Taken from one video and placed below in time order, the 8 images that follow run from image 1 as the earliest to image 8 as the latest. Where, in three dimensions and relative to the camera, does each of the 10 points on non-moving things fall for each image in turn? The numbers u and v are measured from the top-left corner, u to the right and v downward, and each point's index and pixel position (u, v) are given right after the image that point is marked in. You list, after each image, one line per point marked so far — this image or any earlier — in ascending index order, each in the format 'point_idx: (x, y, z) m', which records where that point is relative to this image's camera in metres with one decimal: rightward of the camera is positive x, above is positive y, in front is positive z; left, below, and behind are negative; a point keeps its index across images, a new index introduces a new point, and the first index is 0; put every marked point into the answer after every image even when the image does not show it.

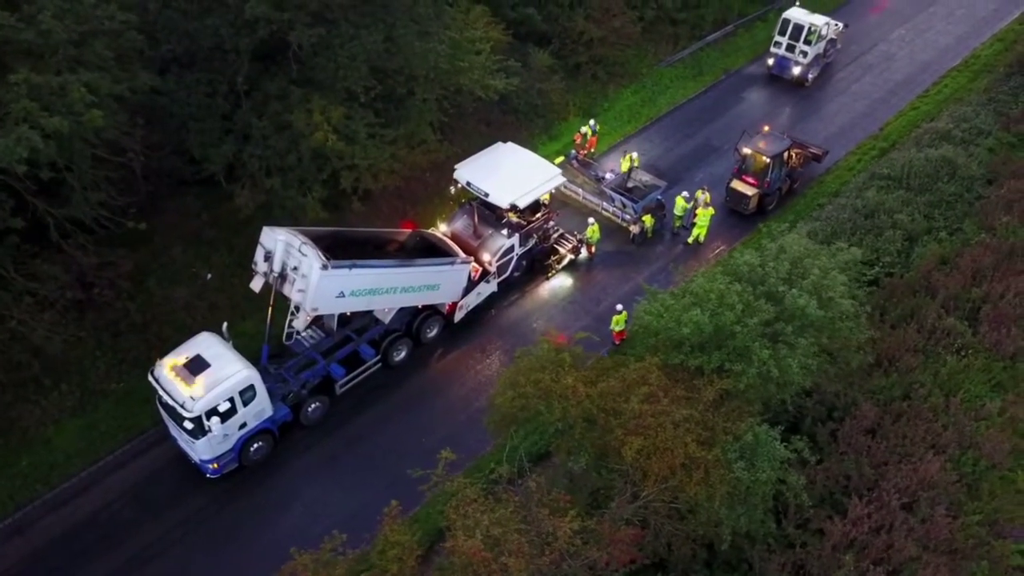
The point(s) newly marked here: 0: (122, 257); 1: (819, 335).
0: (-8.9, +0.7, +18.4) m
1: (+4.7, -0.7, +12.6) m
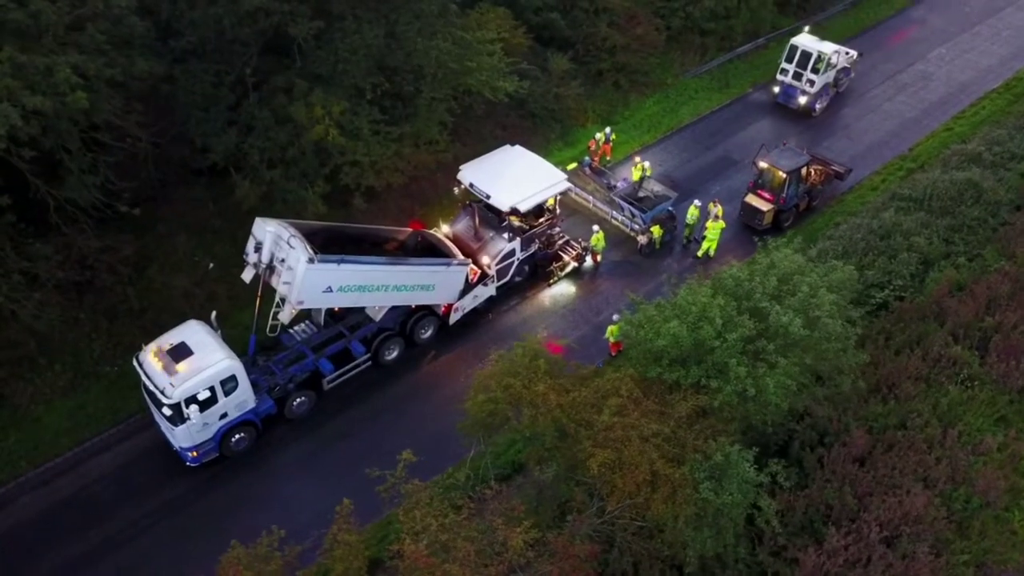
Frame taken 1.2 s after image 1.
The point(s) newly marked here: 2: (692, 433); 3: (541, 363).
0: (-9.0, +1.1, +18.6) m
1: (+4.3, -1.0, +12.1) m
2: (+2.6, -2.1, +11.5) m
3: (+0.5, -1.1, +12.7) m
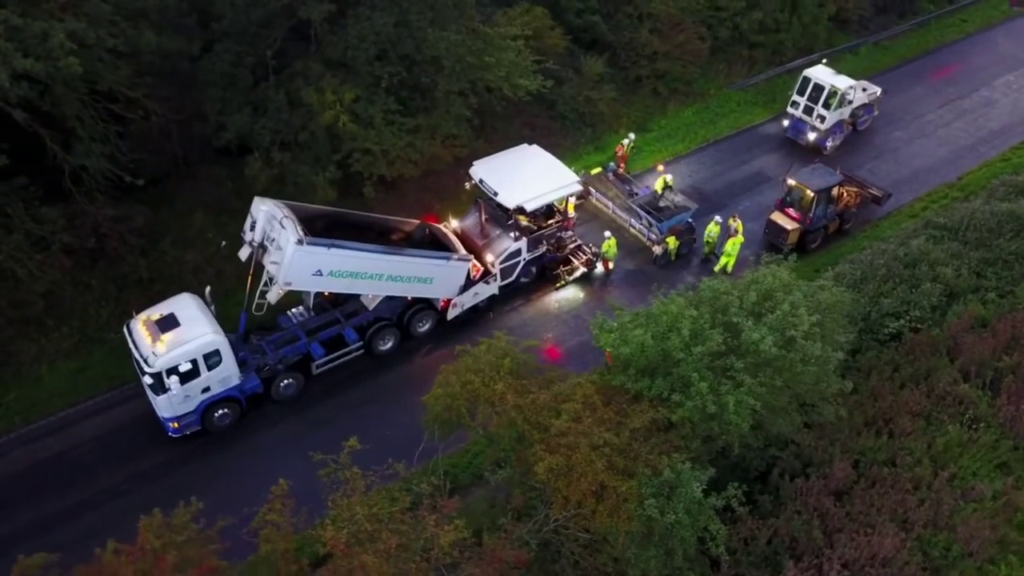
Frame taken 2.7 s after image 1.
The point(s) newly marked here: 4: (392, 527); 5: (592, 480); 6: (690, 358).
0: (-8.8, +1.8, +19.0) m
1: (+3.7, -1.2, +11.4) m
2: (+1.8, -2.2, +11.0) m
3: (0.0, -1.1, +12.3) m
4: (-1.5, -3.0, +10.1) m
5: (+1.1, -2.5, +10.6) m
6: (+2.5, -1.0, +11.4) m
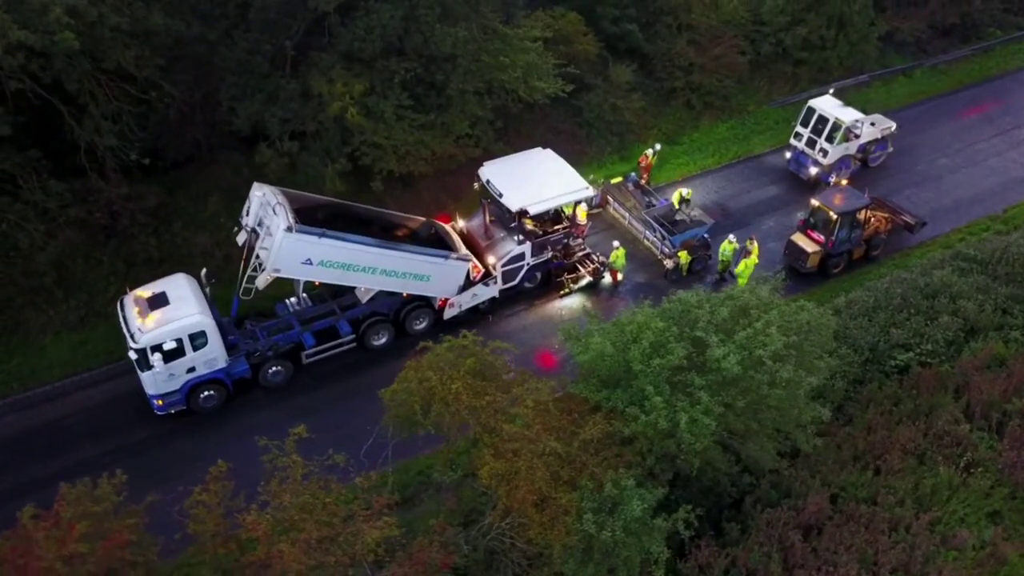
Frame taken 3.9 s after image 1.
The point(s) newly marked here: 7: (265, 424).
0: (-8.7, +2.3, +19.4) m
1: (+3.0, -1.5, +10.8) m
2: (+1.1, -2.2, +10.6) m
3: (-0.6, -1.1, +12.0) m
4: (-2.4, -2.8, +9.9) m
5: (+0.2, -2.5, +10.2) m
6: (+1.9, -1.1, +10.9) m
7: (-5.2, -2.9, +16.7) m
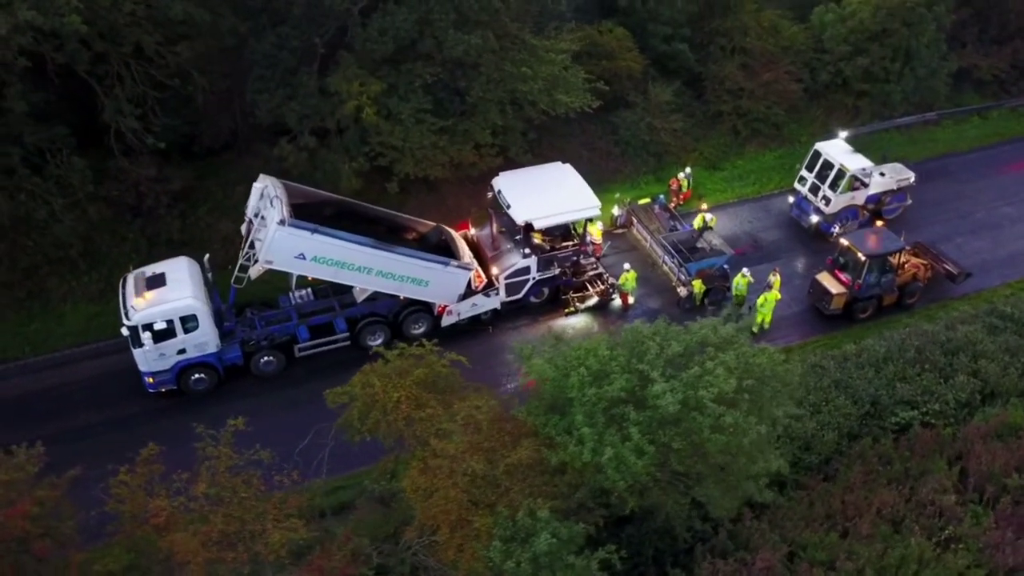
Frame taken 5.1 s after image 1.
0: (-8.3, +2.7, +20.0) m
1: (+2.1, -1.9, +10.2) m
2: (0.0, -2.5, +10.2) m
3: (-1.4, -1.2, +11.8) m
4: (-3.5, -2.8, +9.8) m
5: (-0.8, -2.7, +10.0) m
6: (+1.0, -1.5, +10.4) m
7: (-5.6, -2.7, +16.9) m
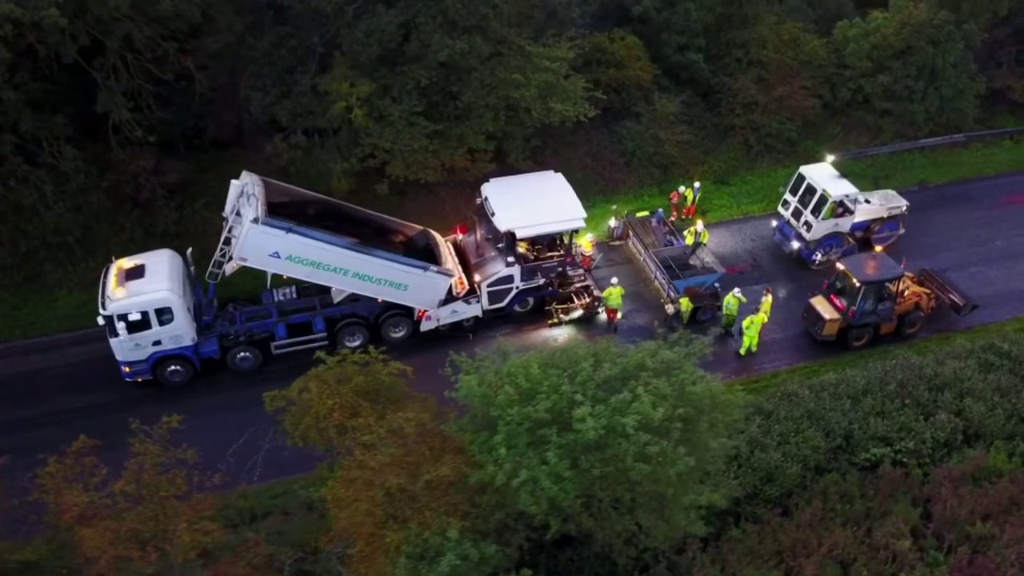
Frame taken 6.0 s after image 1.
0: (-8.4, +3.0, +20.3) m
1: (+1.1, -2.2, +9.9) m
2: (-1.0, -2.7, +10.0) m
3: (-2.2, -1.3, +11.7) m
4: (-4.6, -2.7, +9.9) m
5: (-1.9, -2.8, +9.8) m
6: (0.0, -1.7, +10.2) m
7: (-6.2, -2.6, +17.1) m
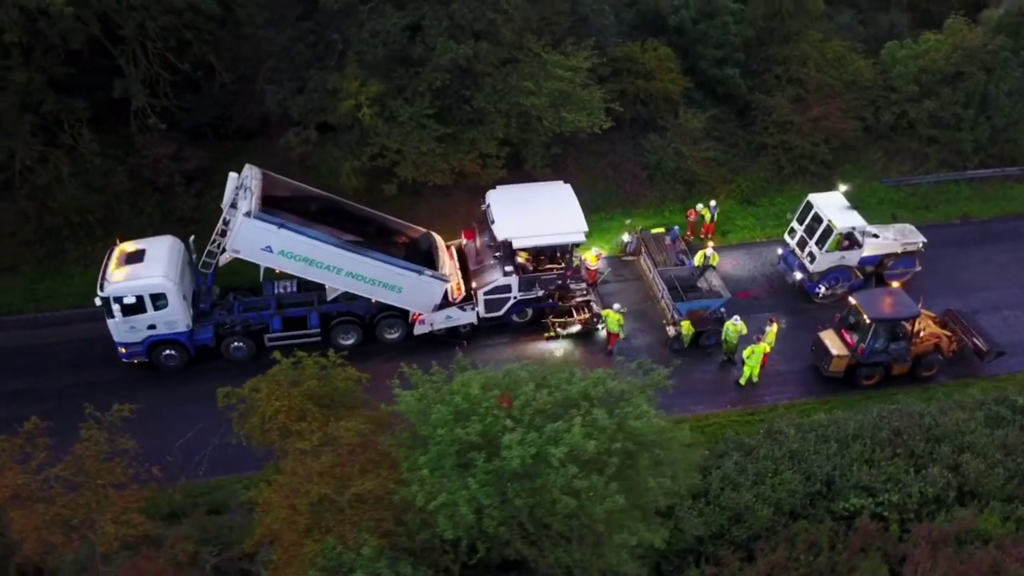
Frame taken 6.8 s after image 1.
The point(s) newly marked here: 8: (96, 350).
0: (-8.1, +3.3, +20.7) m
1: (+0.1, -2.4, +9.6) m
2: (-1.9, -2.8, +9.9) m
3: (-2.9, -1.3, +11.7) m
4: (-5.5, -2.6, +10.0) m
5: (-2.8, -2.9, +9.7) m
6: (-0.8, -1.9, +9.9) m
7: (-6.5, -2.3, +17.3) m
8: (-9.4, -1.4, +18.3) m
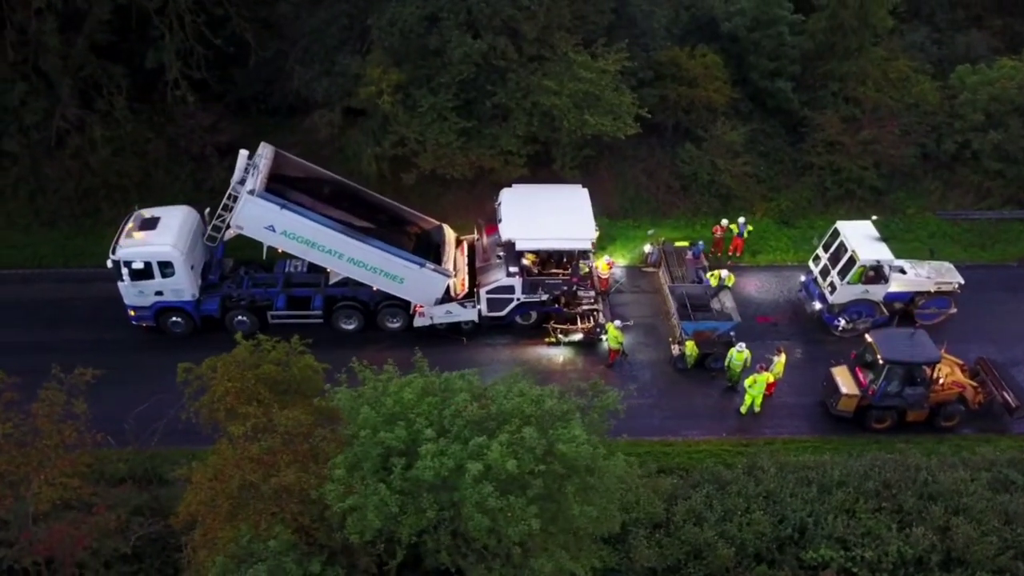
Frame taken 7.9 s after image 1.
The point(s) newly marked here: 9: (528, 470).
0: (-7.3, +4.1, +21.1) m
1: (-0.8, -2.5, +9.4) m
2: (-2.9, -2.7, +9.8) m
3: (-3.6, -1.1, +11.7) m
4: (-6.4, -2.1, +10.3) m
5: (-3.8, -2.7, +9.8) m
6: (-1.7, -1.9, +9.8) m
7: (-6.7, -1.7, +17.7) m
8: (-9.4, -0.5, +18.9) m
9: (+0.2, -2.1, +9.4) m
